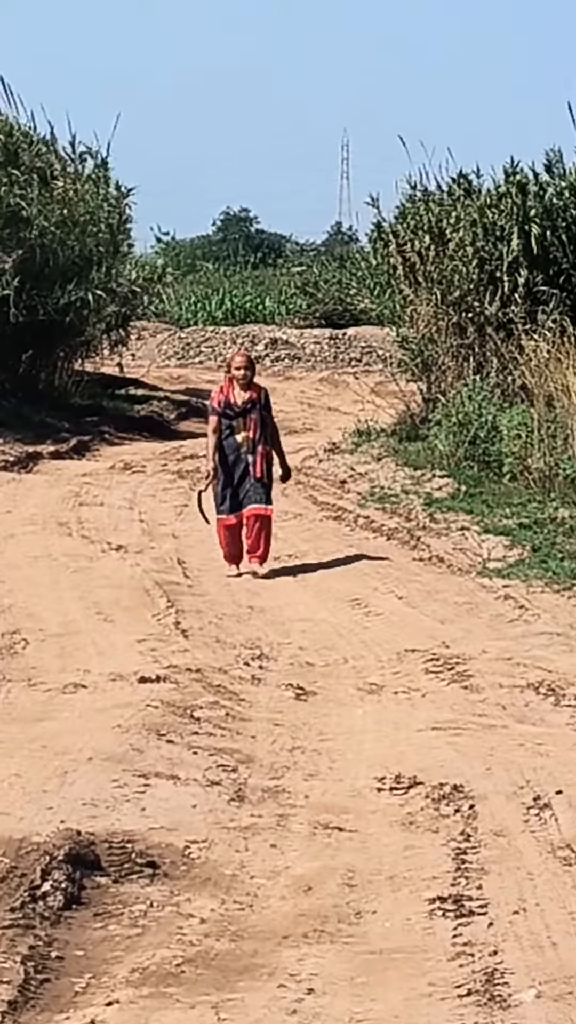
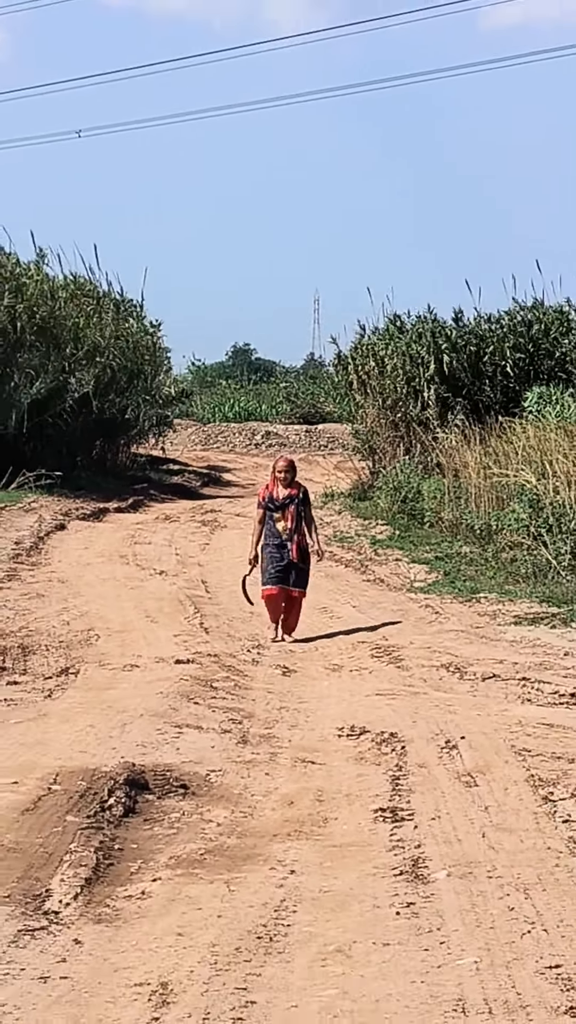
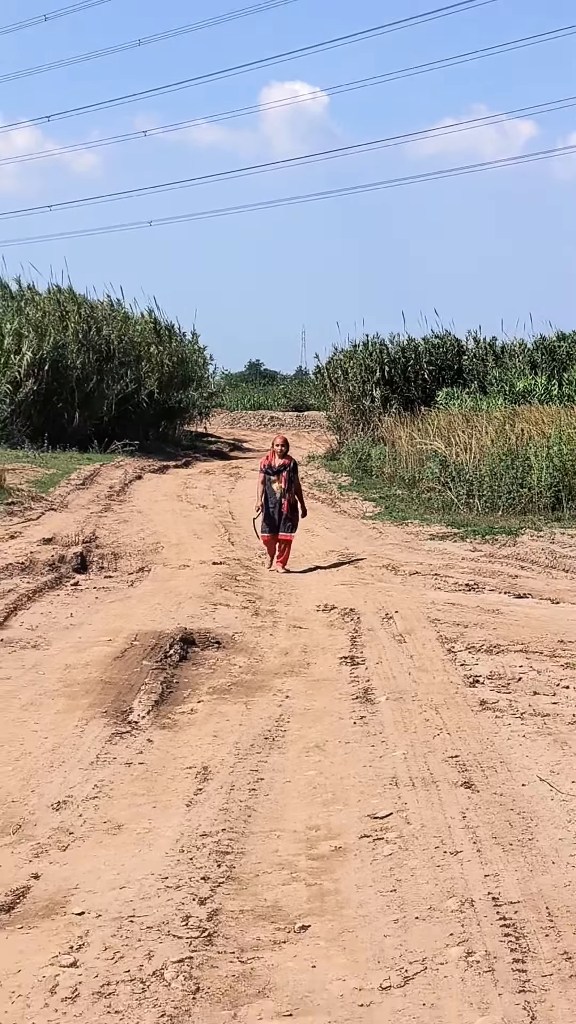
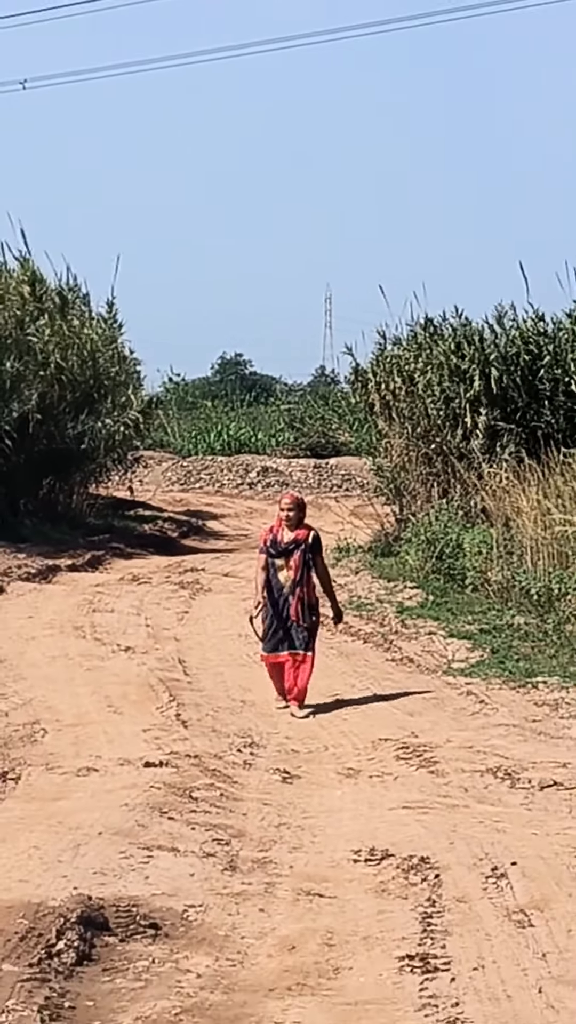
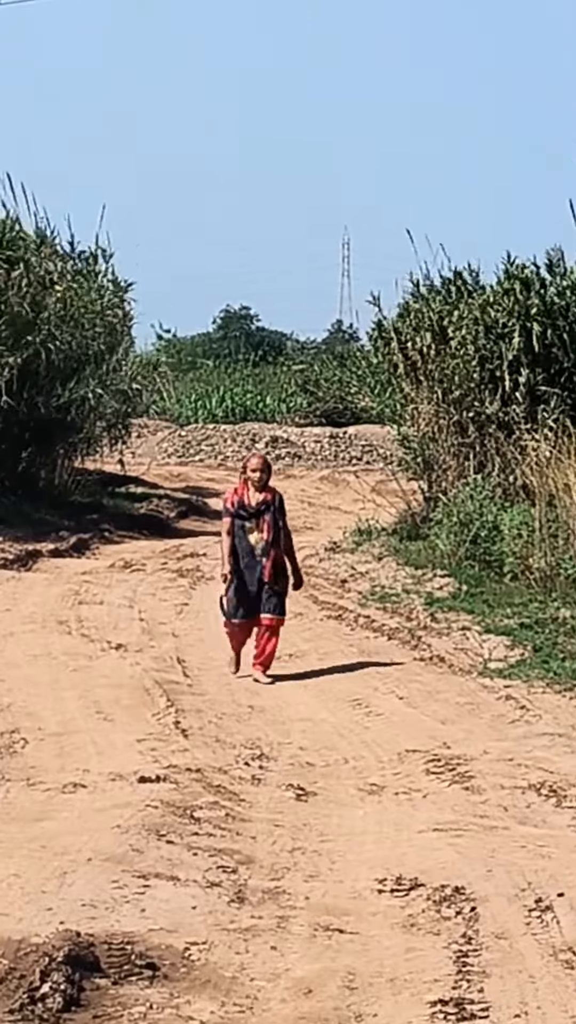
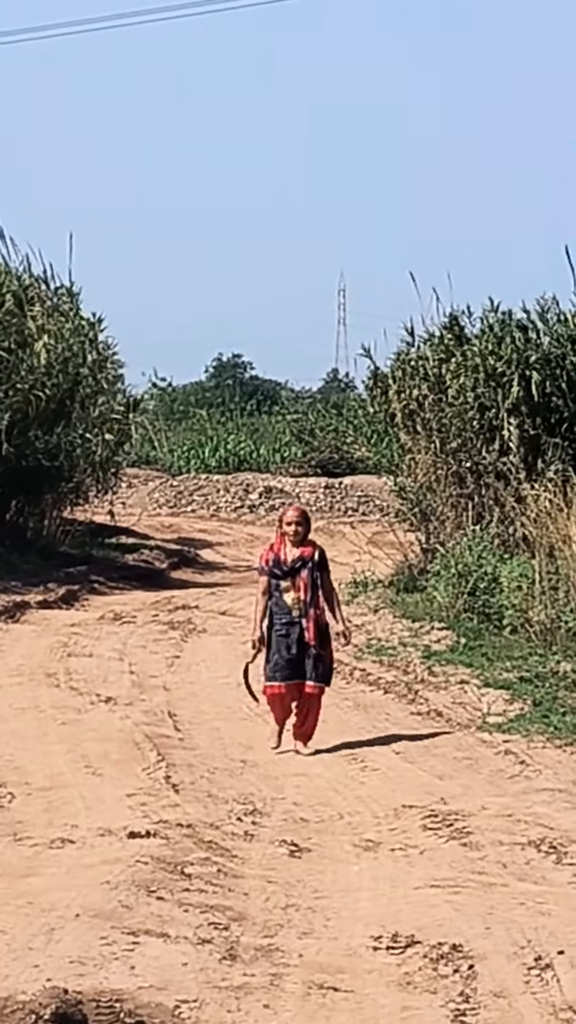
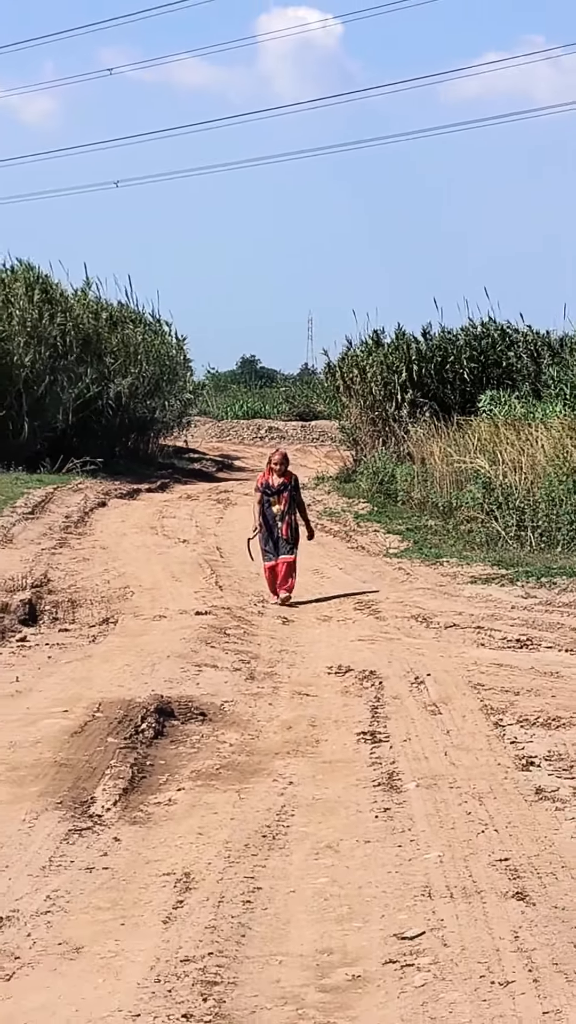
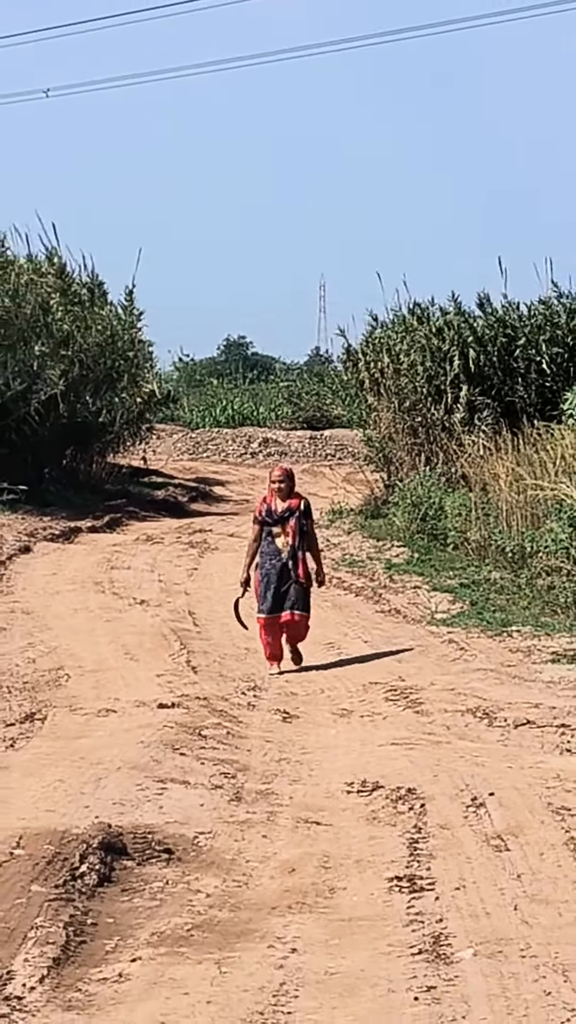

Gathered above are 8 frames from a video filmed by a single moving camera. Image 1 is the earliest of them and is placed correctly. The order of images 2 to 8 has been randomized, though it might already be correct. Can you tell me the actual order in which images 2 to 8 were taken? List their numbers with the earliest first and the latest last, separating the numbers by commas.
5, 6, 4, 8, 2, 7, 3
